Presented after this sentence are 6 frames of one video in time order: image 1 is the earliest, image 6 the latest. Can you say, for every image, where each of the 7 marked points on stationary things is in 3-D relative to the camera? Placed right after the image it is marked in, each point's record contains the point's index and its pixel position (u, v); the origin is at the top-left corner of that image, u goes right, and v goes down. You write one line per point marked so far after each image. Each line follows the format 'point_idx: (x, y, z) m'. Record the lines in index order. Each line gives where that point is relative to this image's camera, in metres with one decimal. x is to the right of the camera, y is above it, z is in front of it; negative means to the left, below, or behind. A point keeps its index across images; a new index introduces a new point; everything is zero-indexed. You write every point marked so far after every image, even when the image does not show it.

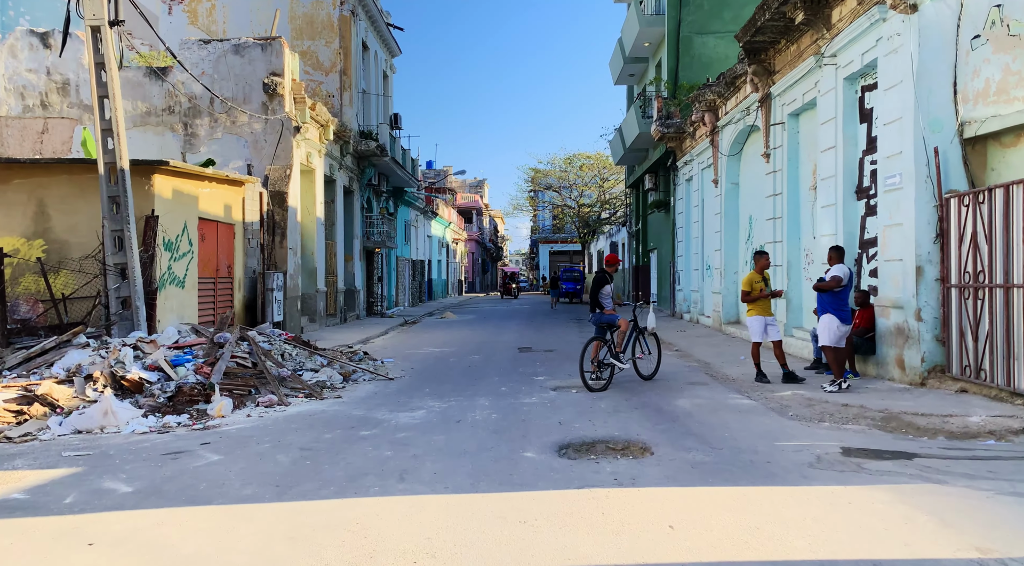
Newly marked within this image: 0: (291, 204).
0: (-5.0, +1.8, +17.8) m
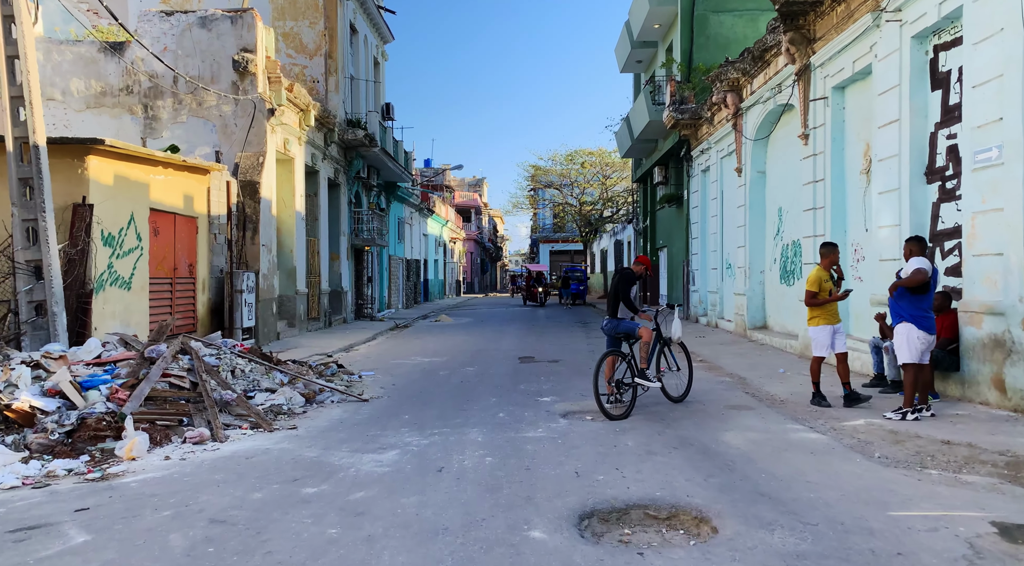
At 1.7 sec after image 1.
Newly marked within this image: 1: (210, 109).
0: (-5.0, +1.8, +16.0) m
1: (-6.0, +3.4, +15.7) m
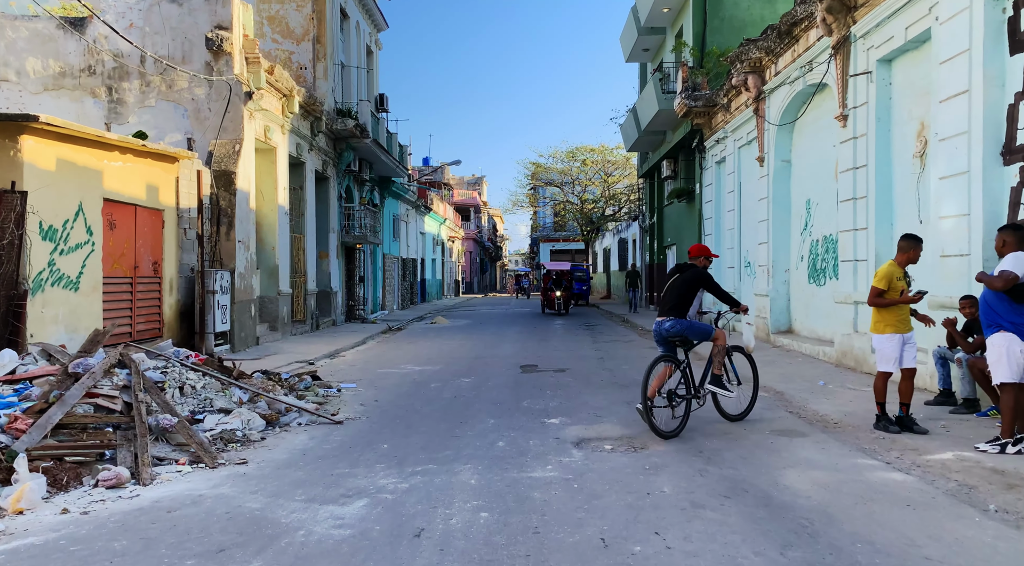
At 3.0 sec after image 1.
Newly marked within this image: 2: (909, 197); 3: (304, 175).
0: (-5.0, +1.8, +14.6) m
1: (-6.0, +3.4, +14.3) m
2: (+4.8, +1.1, +9.7) m
3: (-5.0, +2.6, +18.9) m
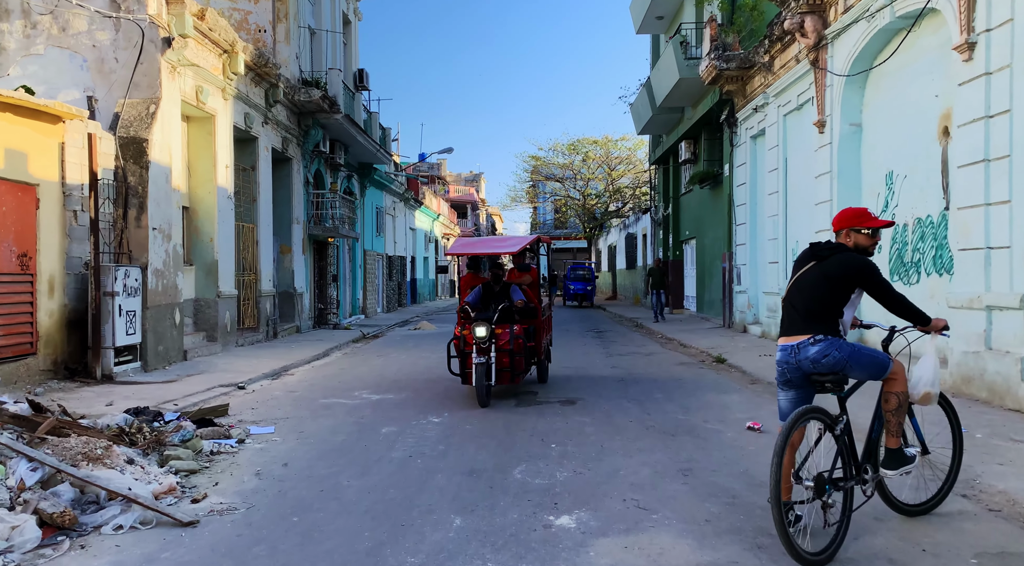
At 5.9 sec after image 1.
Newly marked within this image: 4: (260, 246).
0: (-5.1, +1.8, +11.4) m
1: (-6.1, +3.5, +11.1) m
2: (+4.7, +1.1, +6.5) m
3: (-5.1, +2.6, +15.7) m
4: (-5.1, +0.7, +15.9) m
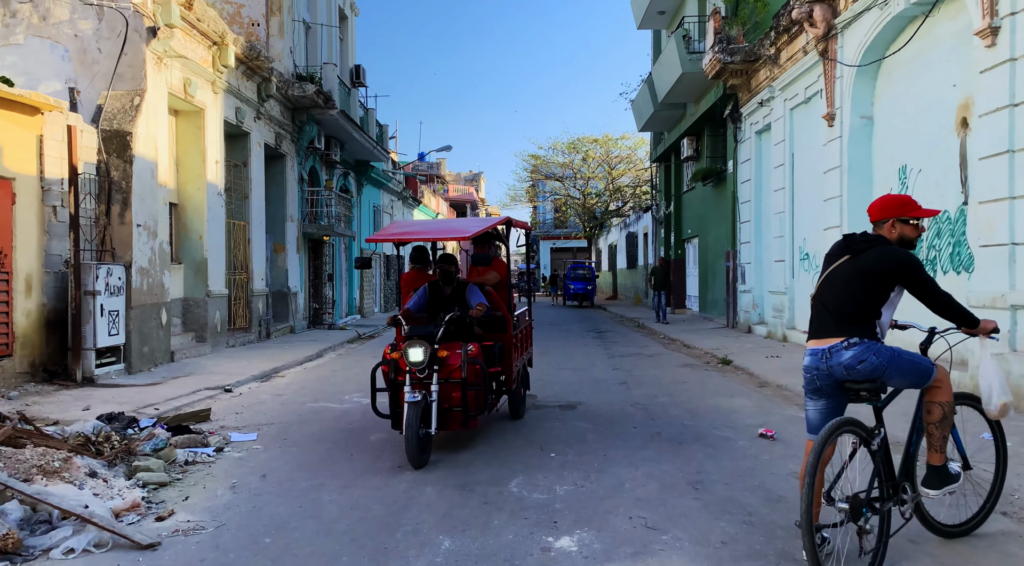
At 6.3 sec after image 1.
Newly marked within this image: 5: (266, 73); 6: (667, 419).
0: (-5.1, +1.8, +11.0) m
1: (-6.1, +3.5, +10.7) m
2: (+4.7, +1.1, +6.1) m
3: (-5.1, +2.6, +15.3) m
4: (-5.1, +0.8, +15.5) m
5: (-4.8, +4.1, +15.6) m
6: (+1.4, -1.2, +7.0) m
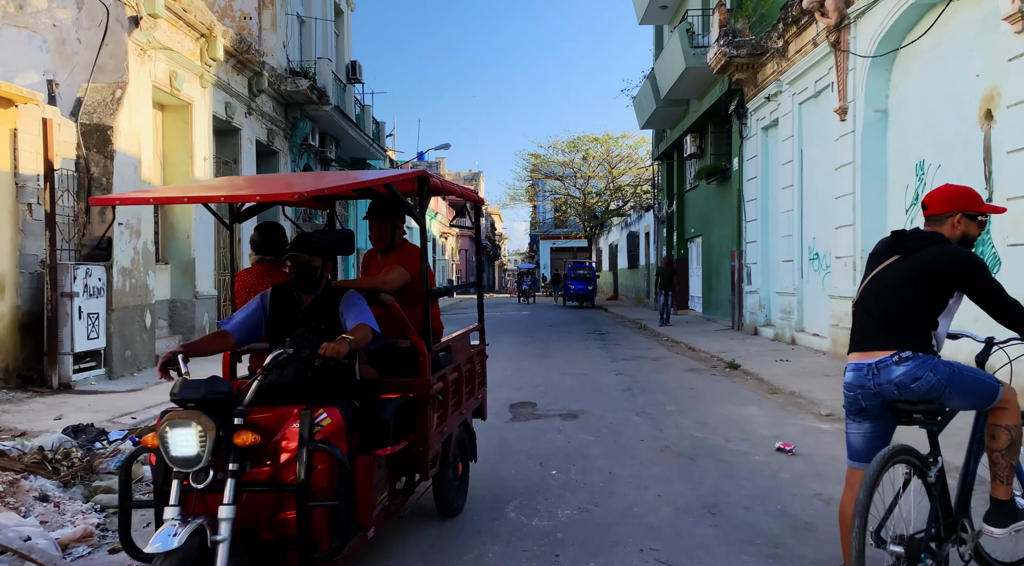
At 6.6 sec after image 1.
0: (-5.1, +1.8, +10.5) m
1: (-6.1, +3.5, +10.2) m
2: (+4.7, +1.1, +5.6) m
3: (-5.1, +2.6, +14.8) m
4: (-5.1, +0.7, +15.0) m
5: (-4.9, +4.1, +15.2) m
6: (+1.4, -1.2, +6.6) m
